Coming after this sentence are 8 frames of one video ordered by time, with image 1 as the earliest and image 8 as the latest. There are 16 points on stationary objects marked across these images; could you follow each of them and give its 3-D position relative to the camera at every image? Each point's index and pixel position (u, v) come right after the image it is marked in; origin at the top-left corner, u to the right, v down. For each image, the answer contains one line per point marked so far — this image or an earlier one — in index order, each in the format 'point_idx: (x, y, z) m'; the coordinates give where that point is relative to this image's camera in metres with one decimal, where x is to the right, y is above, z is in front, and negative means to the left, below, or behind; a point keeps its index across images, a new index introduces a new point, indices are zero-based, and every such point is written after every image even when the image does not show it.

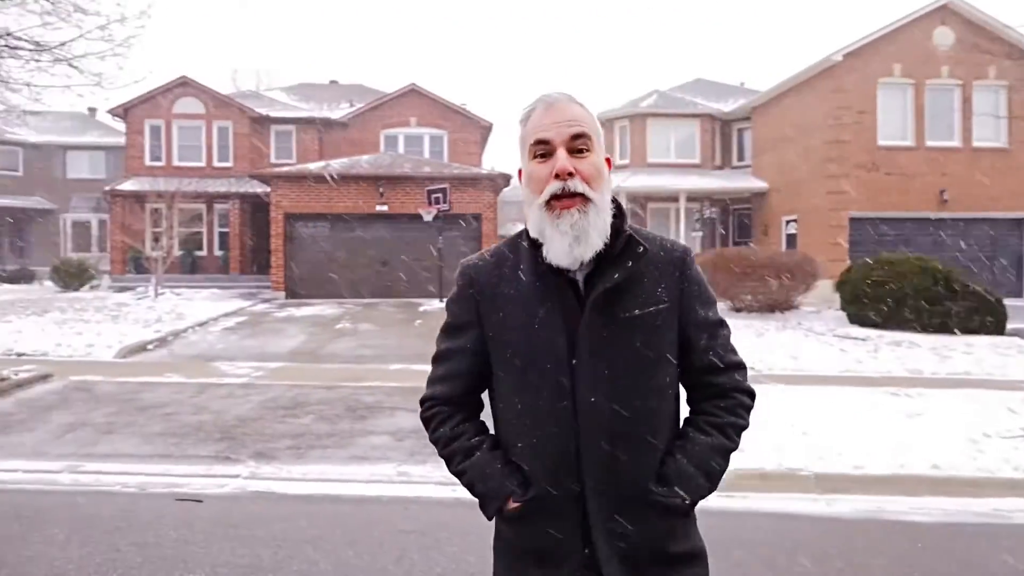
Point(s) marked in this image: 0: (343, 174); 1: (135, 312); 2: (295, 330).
0: (-4.3, +2.9, +18.5) m
1: (-7.5, -0.5, +14.6) m
2: (-3.9, -0.8, +13.2) m
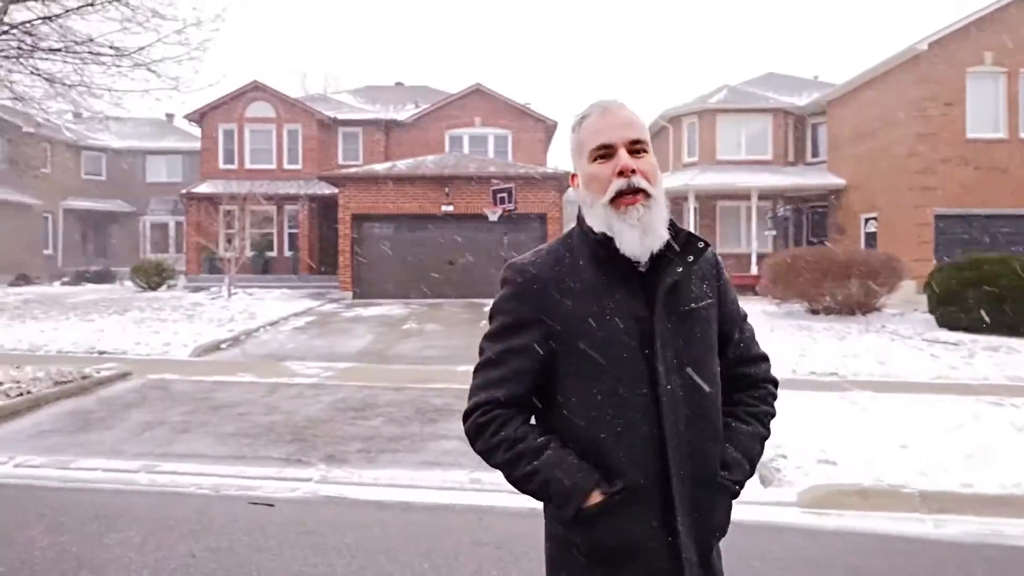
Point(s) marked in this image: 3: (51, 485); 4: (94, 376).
0: (-2.6, +2.9, +18.6) m
1: (-6.1, -0.5, +14.9) m
2: (-2.7, -0.8, +13.2) m
3: (-3.2, -1.4, +5.0) m
4: (-4.8, -1.0, +8.3) m
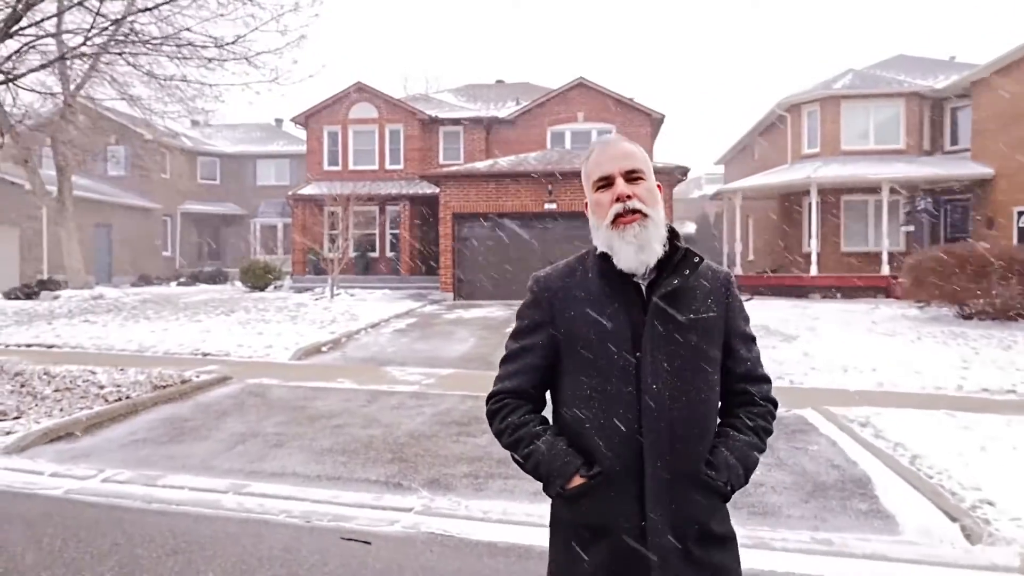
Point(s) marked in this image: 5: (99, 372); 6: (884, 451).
0: (0.0, +2.8, +18.0) m
1: (-4.0, -0.5, +14.8) m
2: (-0.8, -0.8, +12.7) m
3: (-2.4, -1.4, +4.6) m
4: (-3.5, -1.0, +8.1) m
5: (-4.5, -0.9, +8.1) m
6: (+2.7, -1.2, +5.4) m
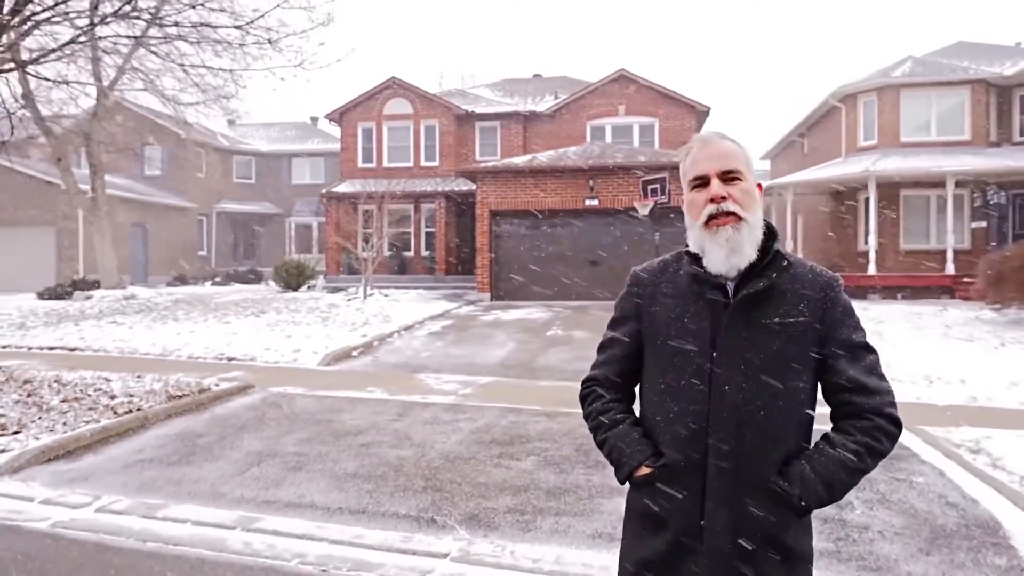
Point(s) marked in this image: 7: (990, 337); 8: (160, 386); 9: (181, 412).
0: (+0.9, +2.8, +17.2) m
1: (-3.2, -0.5, +14.2) m
2: (-0.1, -0.8, +11.9) m
3: (-2.1, -1.4, +3.9) m
4: (-3.1, -1.0, +7.5) m
5: (-4.1, -0.9, +7.5) m
6: (+3.0, -1.2, +4.5) m
7: (+7.3, -0.7, +11.2) m
8: (-3.6, -1.0, +7.4) m
9: (-3.0, -1.1, +6.7) m
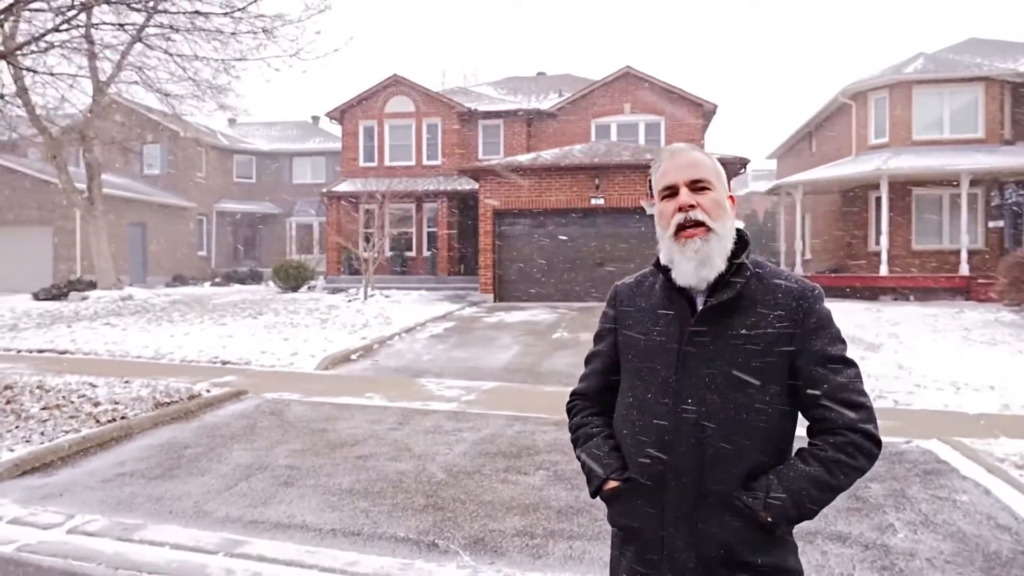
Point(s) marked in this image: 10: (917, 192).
0: (+1.0, +2.8, +16.8) m
1: (-3.2, -0.5, +13.8) m
2: (-0.1, -0.8, +11.6) m
3: (-2.0, -1.4, +3.6) m
4: (-3.0, -1.0, +7.1) m
5: (-4.0, -1.0, +7.1) m
6: (+3.1, -1.2, +4.1) m
7: (+7.3, -0.8, +10.8) m
8: (-3.5, -1.0, +7.0) m
9: (-3.0, -1.1, +6.3) m
10: (+10.5, +2.5, +19.0) m
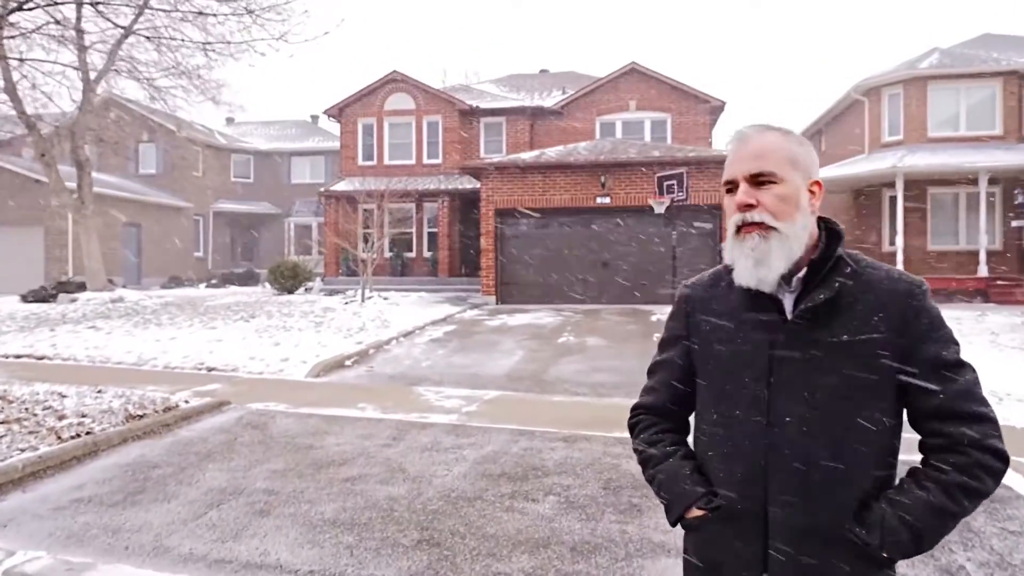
0: (+1.0, +2.8, +16.3) m
1: (-3.1, -0.5, +13.3) m
2: (0.0, -0.8, +11.0) m
3: (-2.0, -1.4, +3.0) m
4: (-3.0, -1.1, +6.6) m
5: (-4.0, -1.0, +6.6) m
6: (+3.1, -1.2, +3.5) m
7: (+7.4, -0.8, +10.2) m
8: (-3.5, -1.0, +6.5) m
9: (-2.9, -1.2, +5.8) m
10: (+10.5, +2.4, +18.4) m
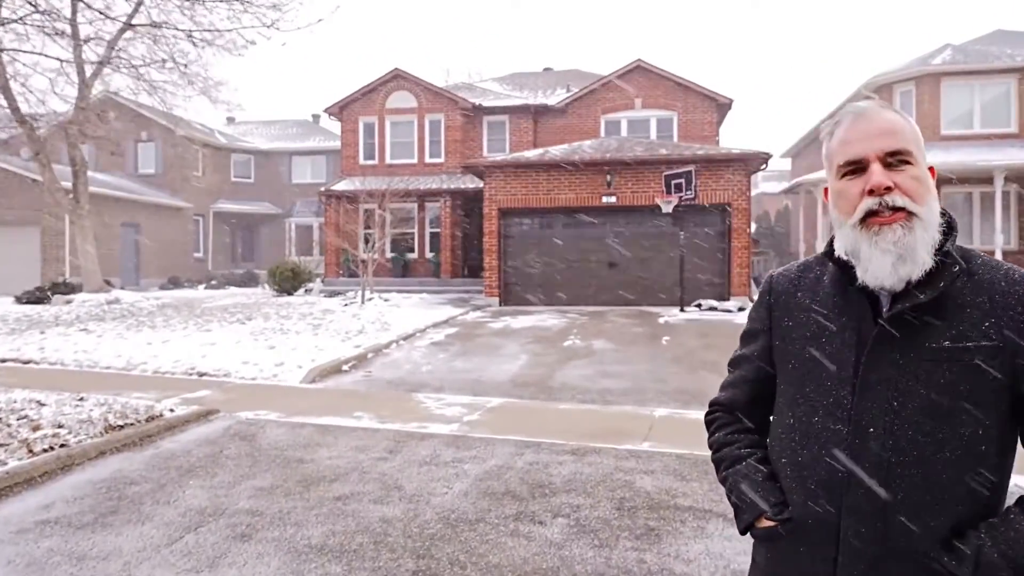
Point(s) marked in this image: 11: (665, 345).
0: (+1.1, +2.7, +15.9) m
1: (-3.0, -0.6, +12.9) m
2: (0.0, -0.9, +10.6) m
3: (-2.0, -1.4, +2.6) m
4: (-2.9, -1.1, +6.2) m
5: (-3.9, -1.0, +6.2) m
6: (+3.2, -1.3, +3.1) m
7: (+7.4, -0.8, +9.8) m
8: (-3.4, -1.0, +6.1) m
9: (-2.9, -1.2, +5.4) m
10: (+10.6, +2.4, +18.0) m
11: (+2.2, -0.8, +10.6) m
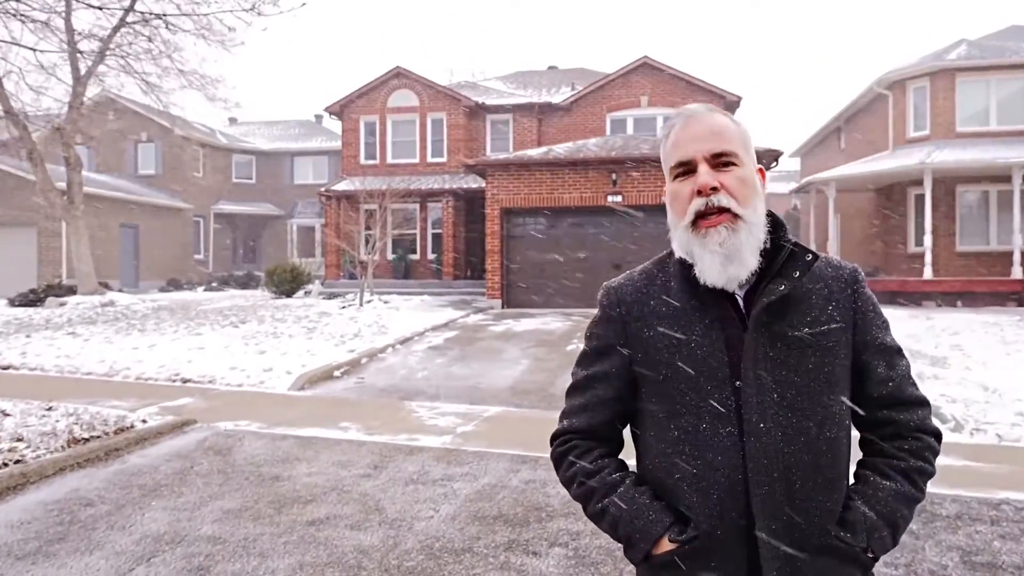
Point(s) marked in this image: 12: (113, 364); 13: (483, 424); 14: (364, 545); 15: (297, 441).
0: (+1.2, +2.7, +15.4) m
1: (-3.0, -0.6, +12.5) m
2: (0.0, -0.9, +10.2) m
3: (-2.0, -1.4, +2.2) m
4: (-2.9, -1.1, +5.8) m
5: (-4.0, -1.0, +5.8) m
6: (+3.1, -1.3, +2.7) m
7: (+7.4, -0.8, +9.3) m
8: (-3.4, -1.0, +5.7) m
9: (-2.9, -1.2, +5.0) m
10: (+10.7, +2.4, +17.4) m
11: (+2.2, -0.9, +10.2) m
12: (-4.8, -0.9, +8.9) m
13: (-0.2, -1.2, +6.4) m
14: (-0.7, -1.3, +3.7) m
15: (-1.7, -1.2, +5.7) m
